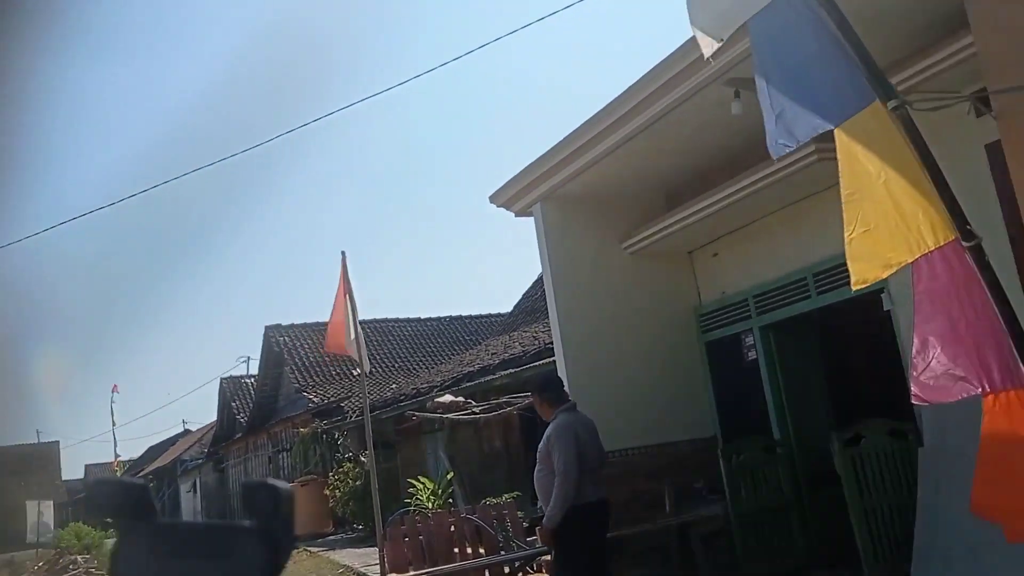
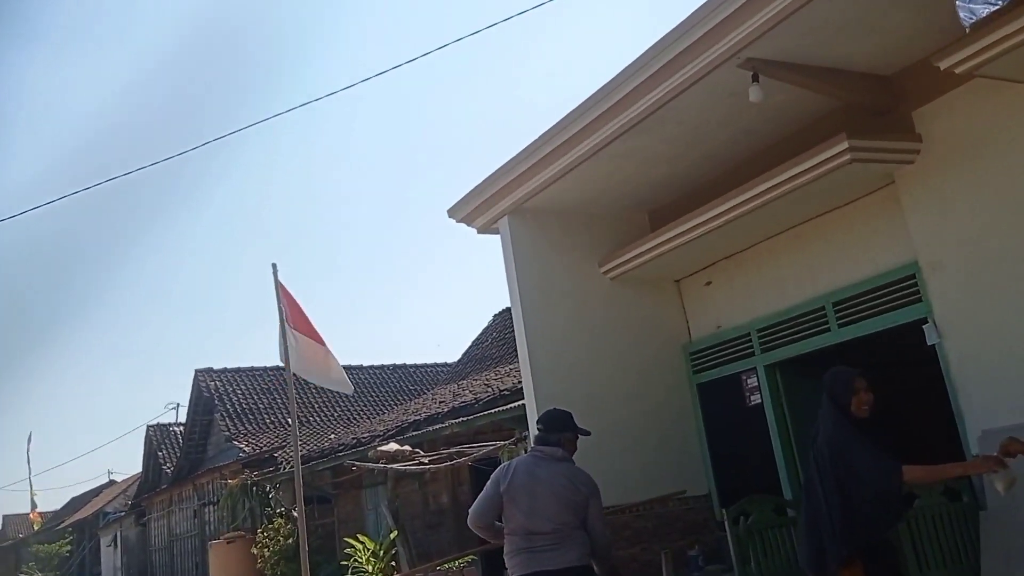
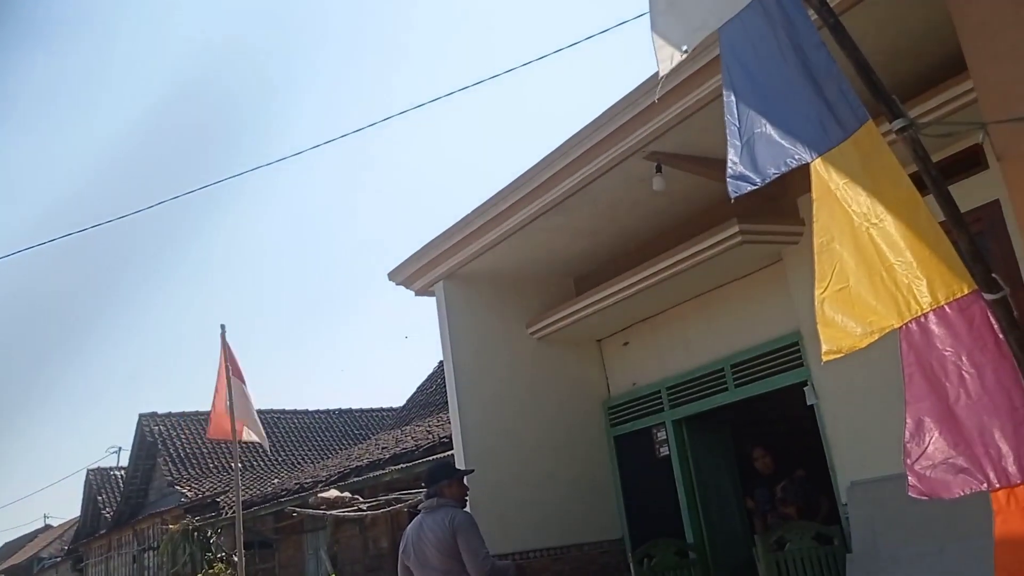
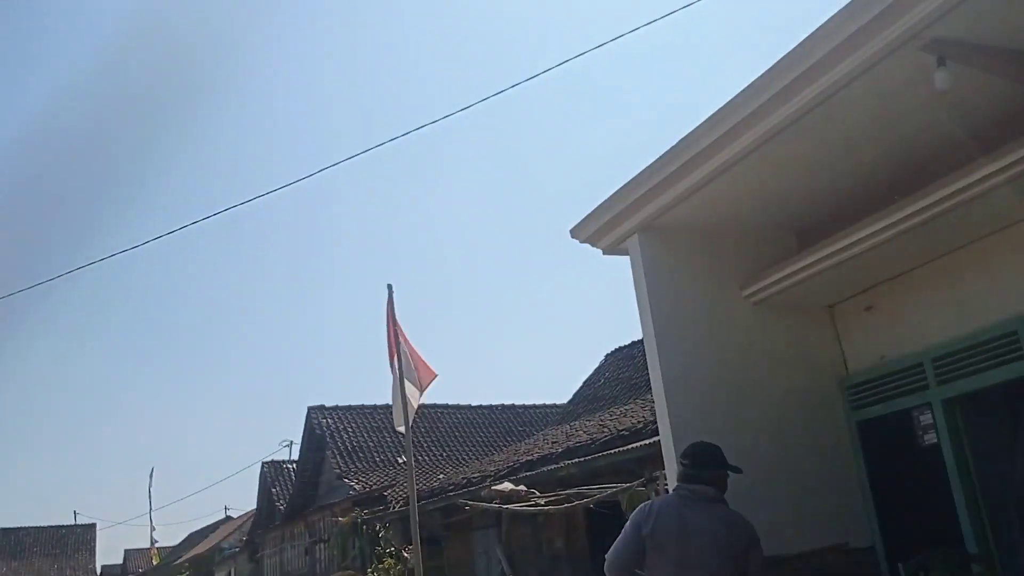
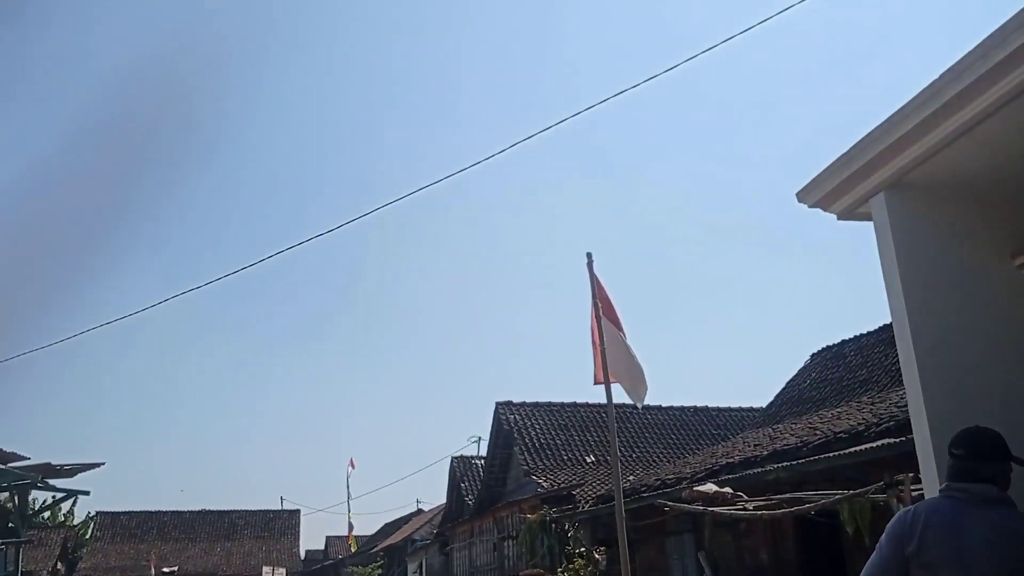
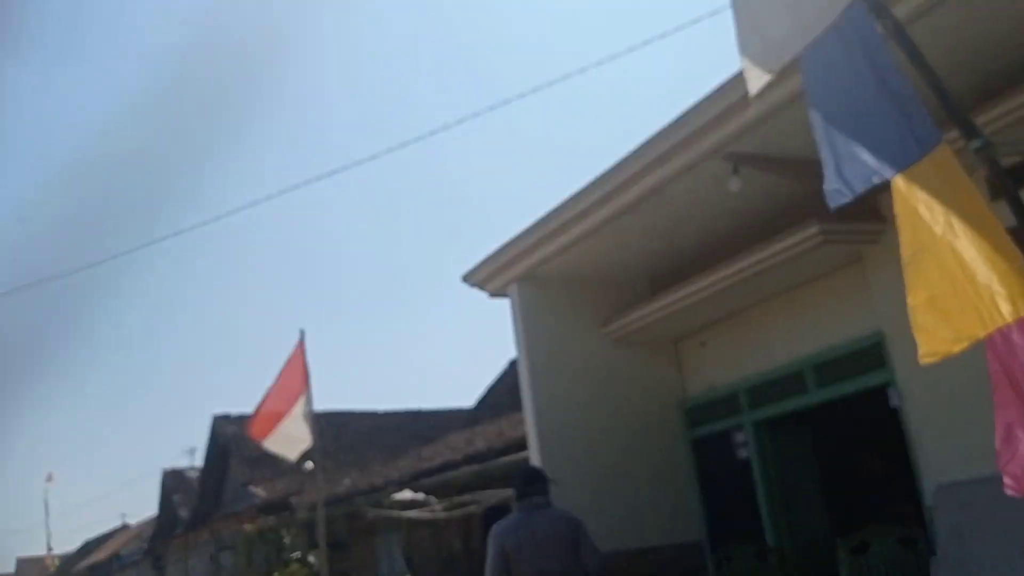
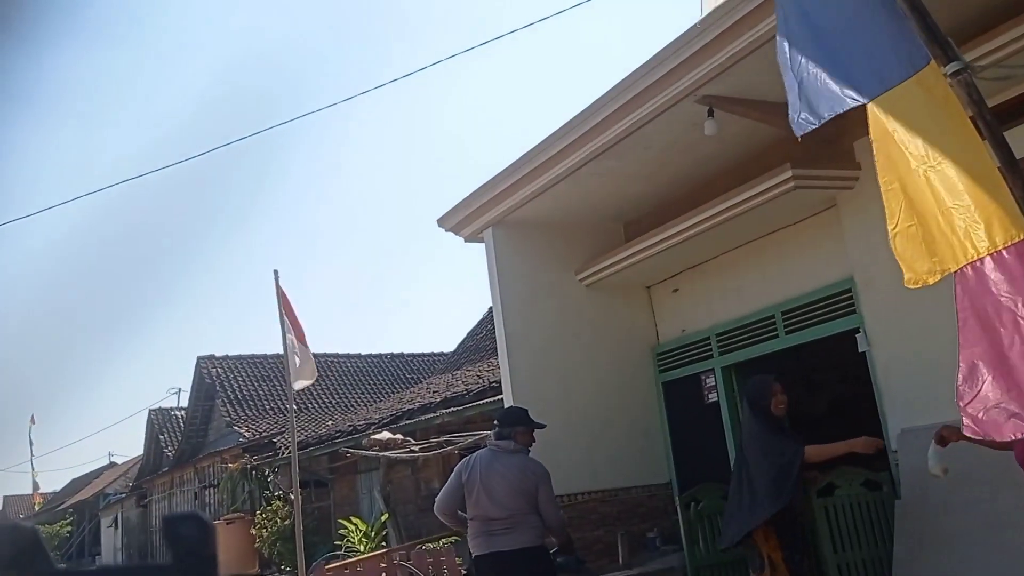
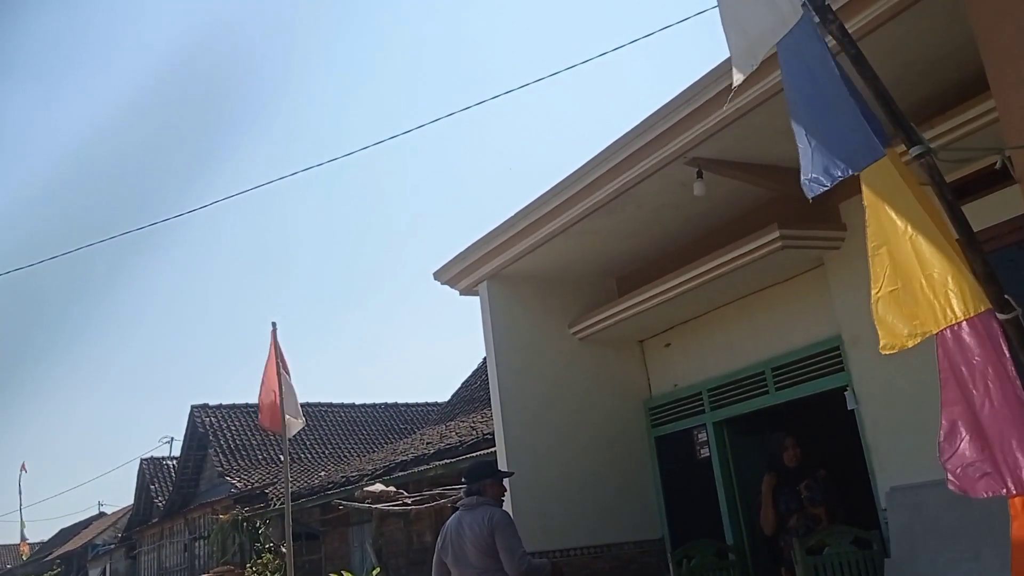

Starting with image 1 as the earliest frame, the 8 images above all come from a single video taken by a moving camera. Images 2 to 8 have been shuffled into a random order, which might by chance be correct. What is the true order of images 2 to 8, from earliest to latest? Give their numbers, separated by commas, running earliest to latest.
6, 3, 8, 7, 2, 4, 5
